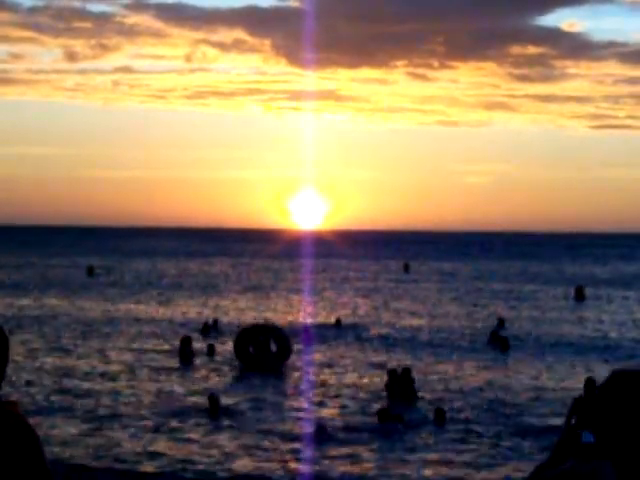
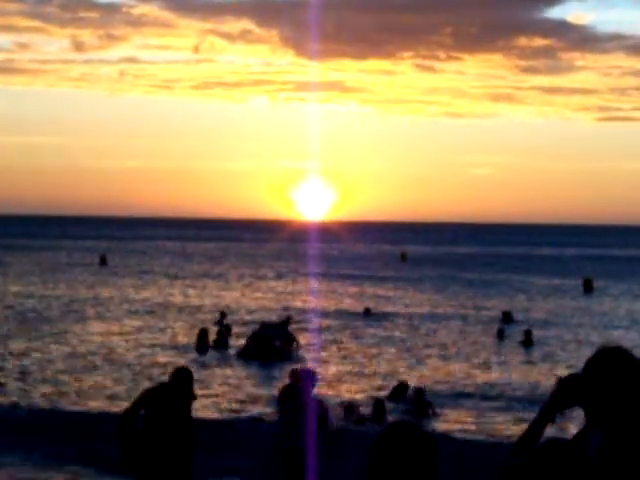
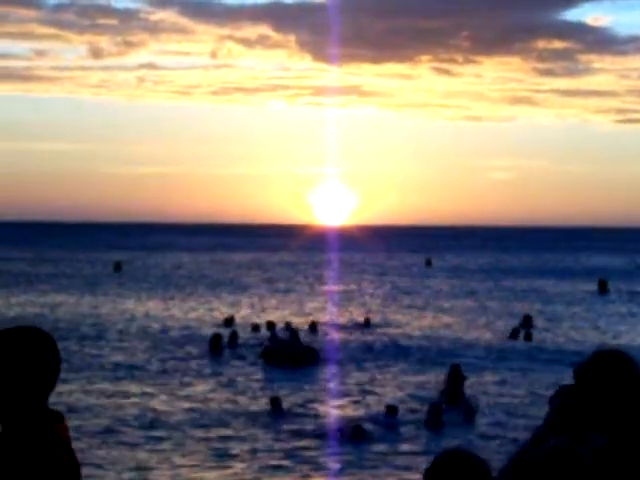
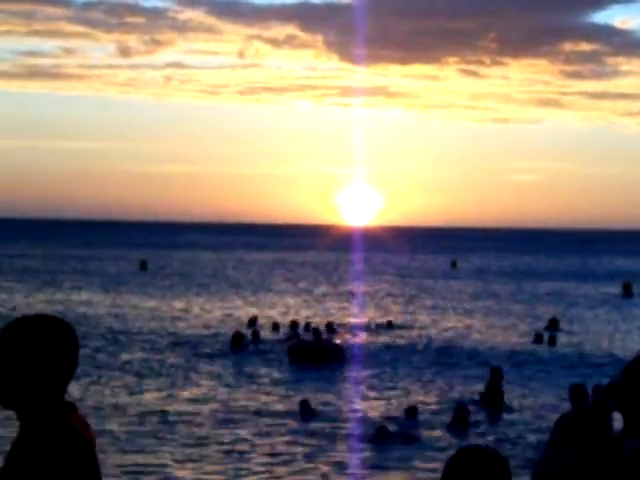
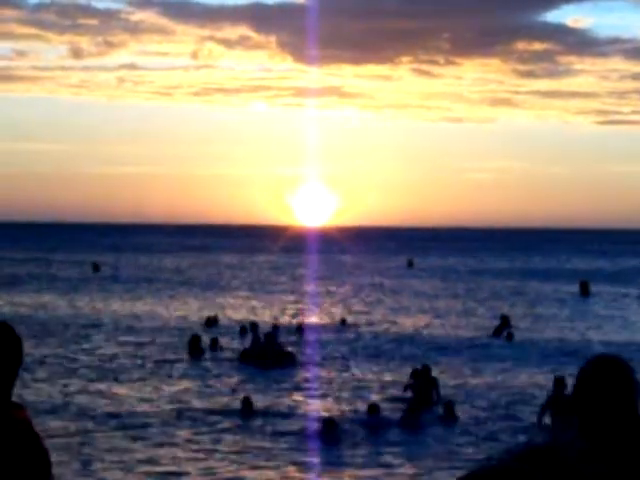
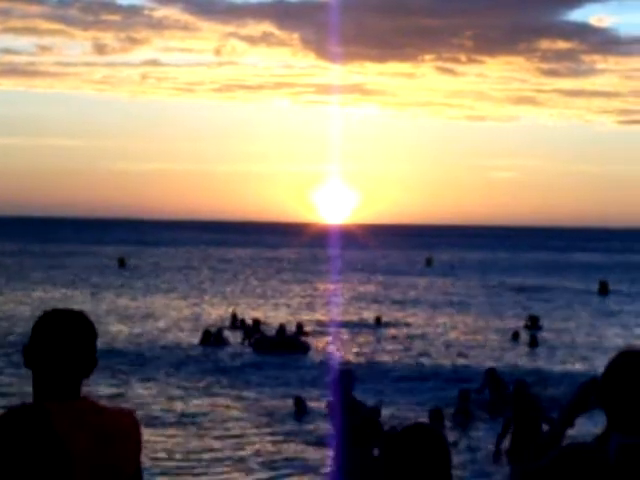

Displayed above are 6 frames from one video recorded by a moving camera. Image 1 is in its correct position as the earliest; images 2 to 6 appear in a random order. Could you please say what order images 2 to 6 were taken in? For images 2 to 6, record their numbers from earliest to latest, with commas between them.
5, 3, 4, 6, 2
